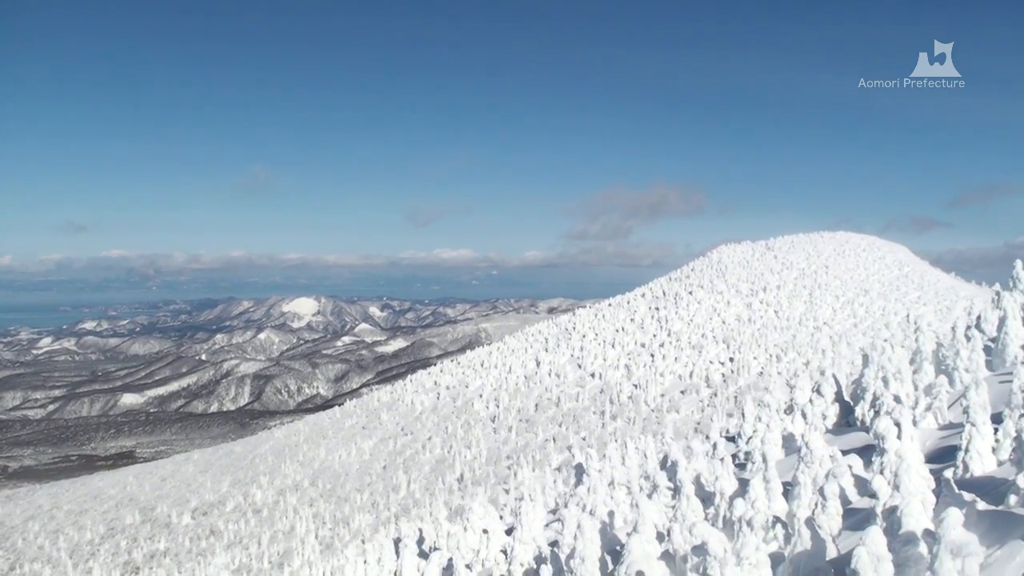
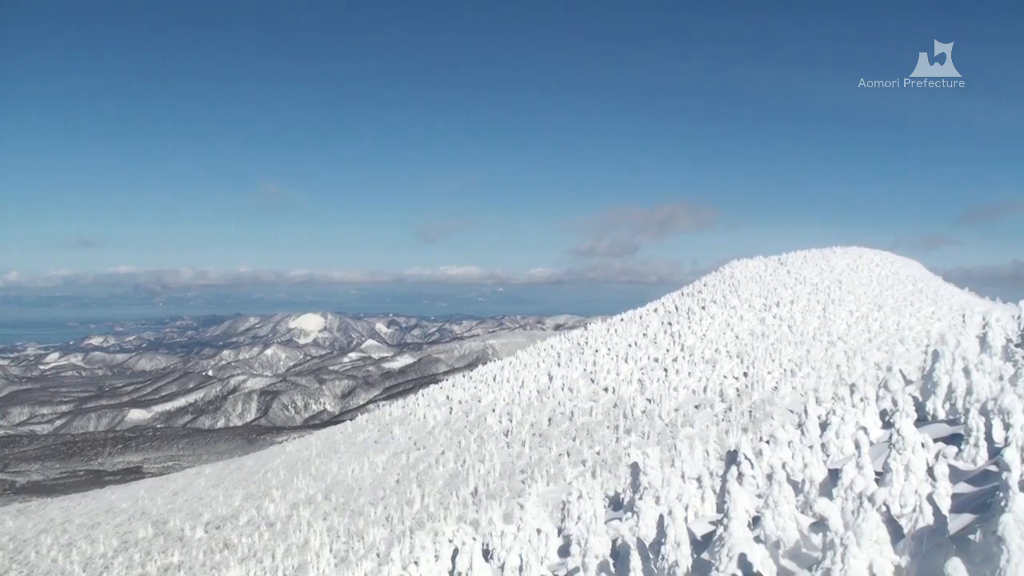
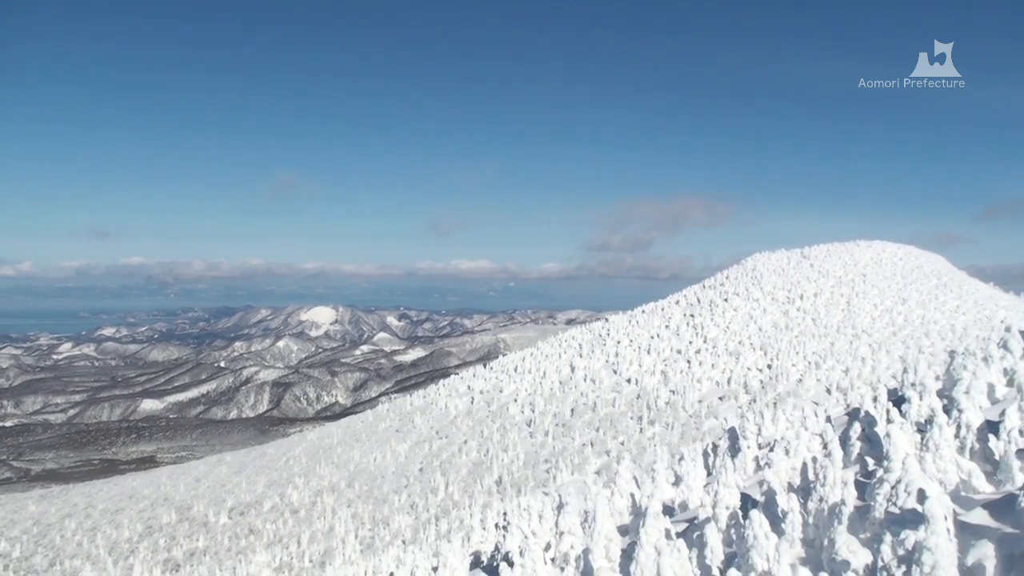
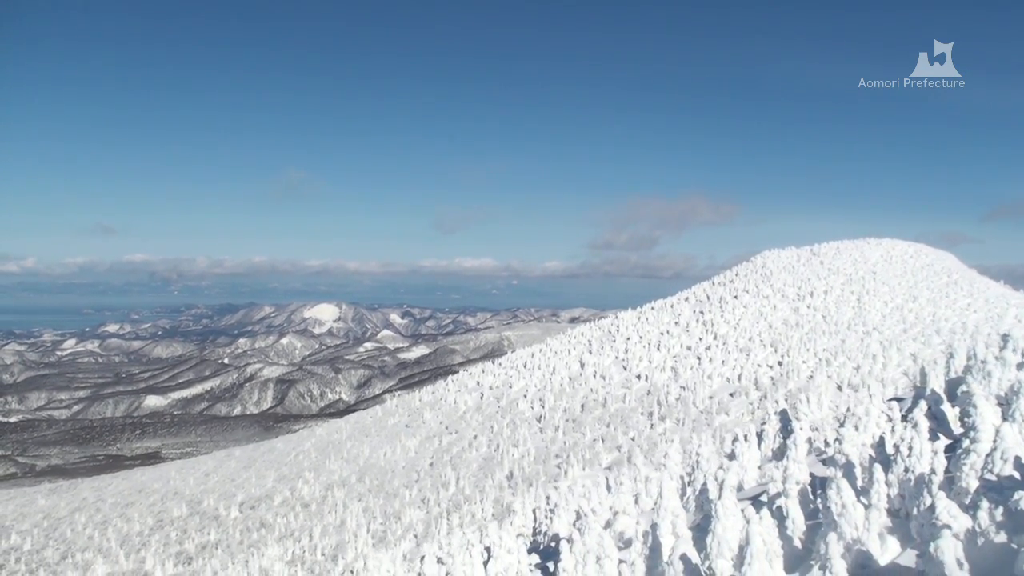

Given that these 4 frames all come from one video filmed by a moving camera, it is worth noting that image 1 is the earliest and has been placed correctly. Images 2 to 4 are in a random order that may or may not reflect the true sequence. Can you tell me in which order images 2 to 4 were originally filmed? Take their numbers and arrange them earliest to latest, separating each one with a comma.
2, 3, 4
